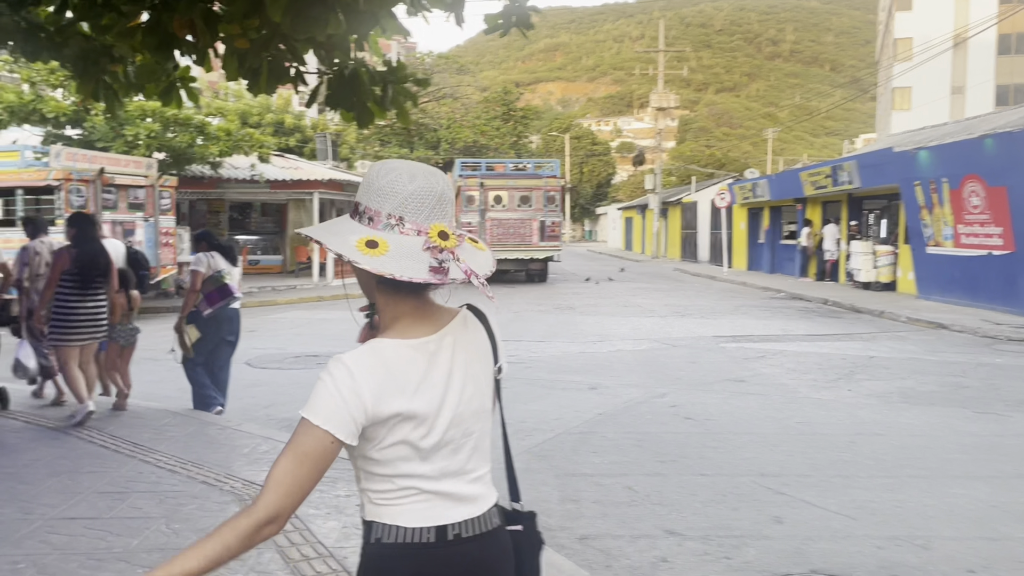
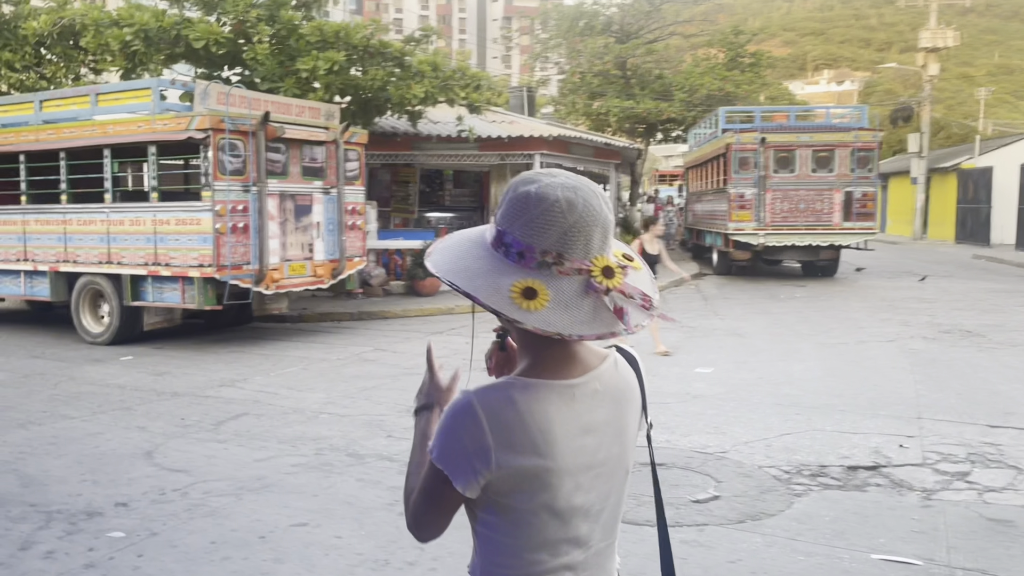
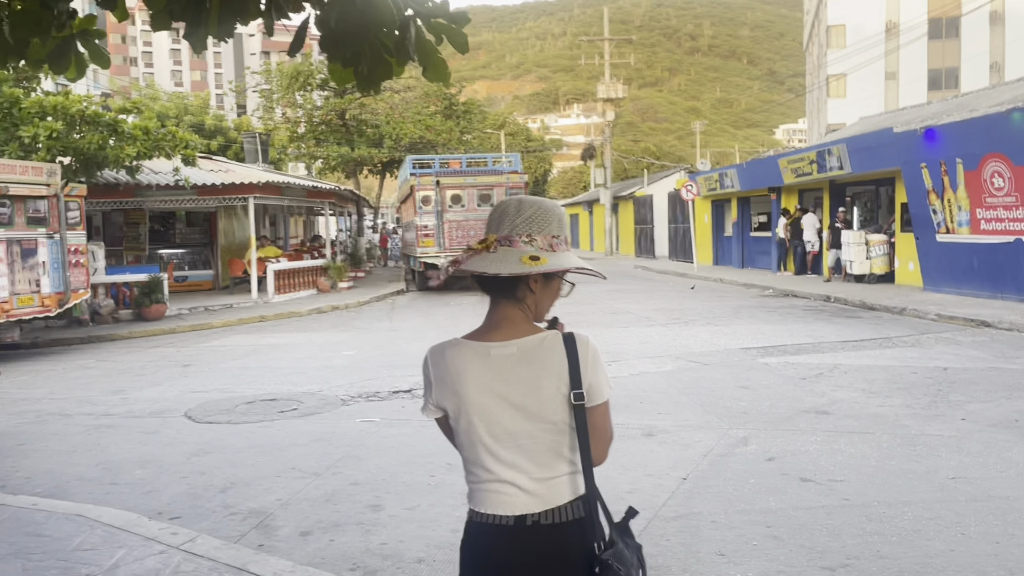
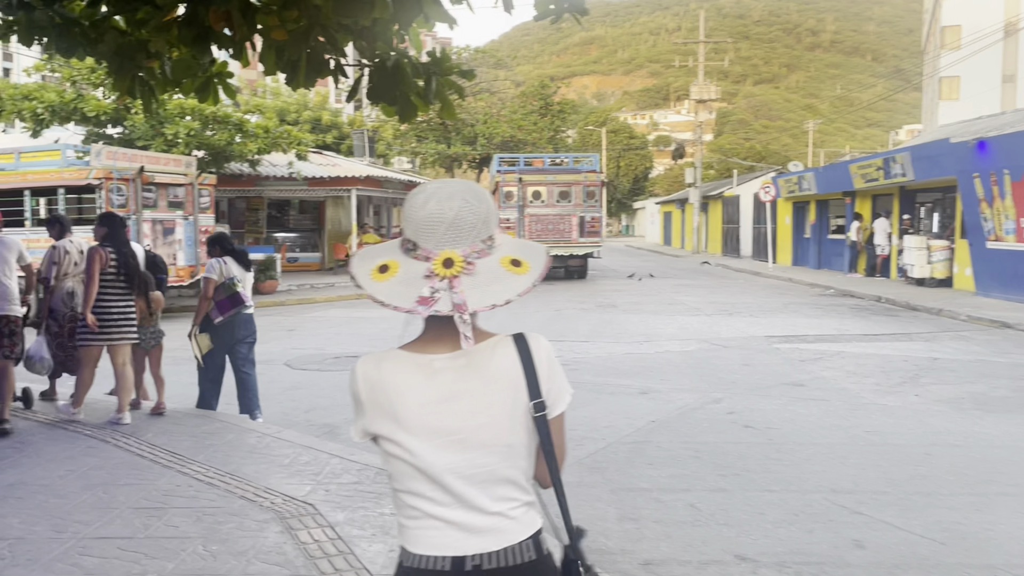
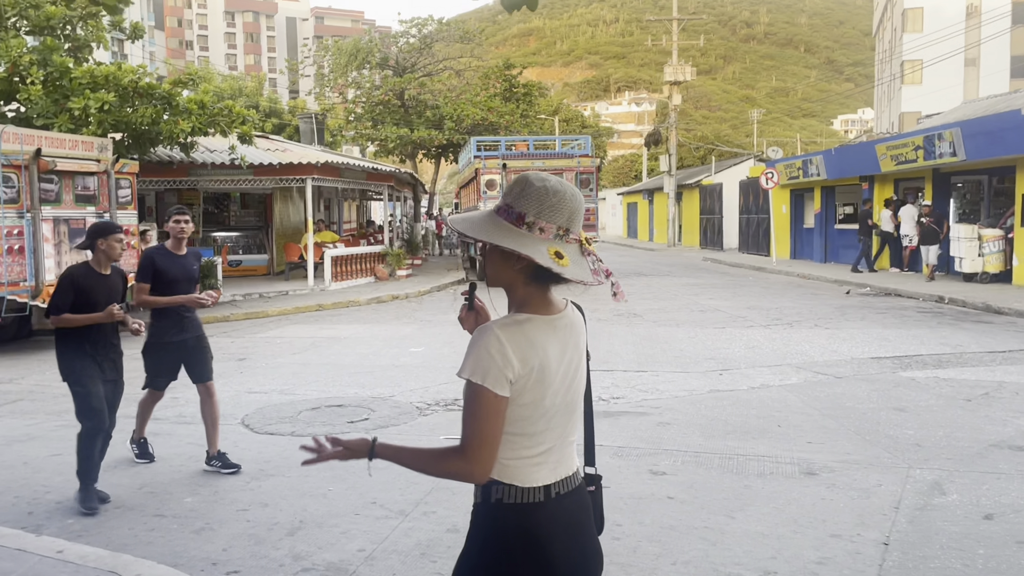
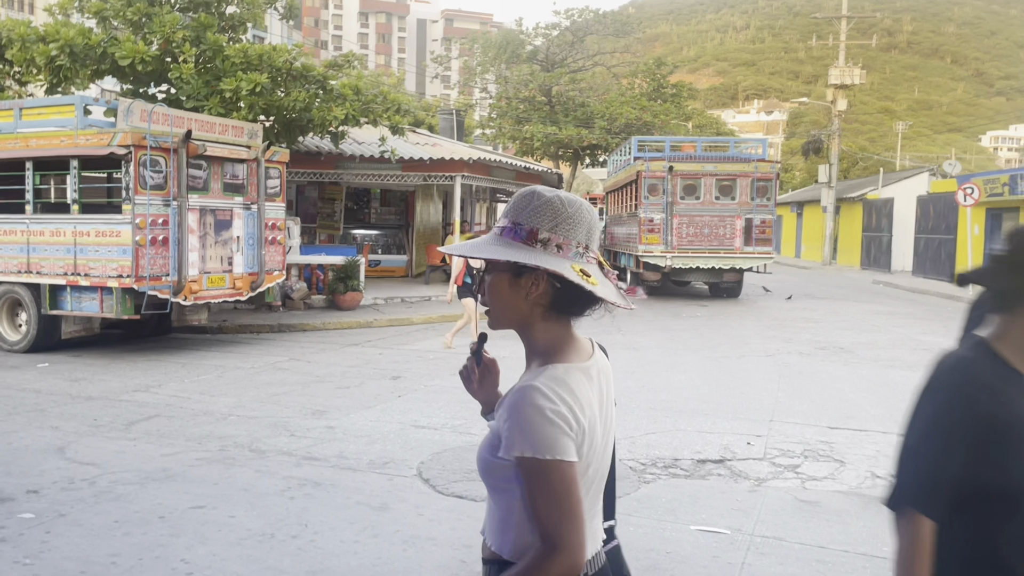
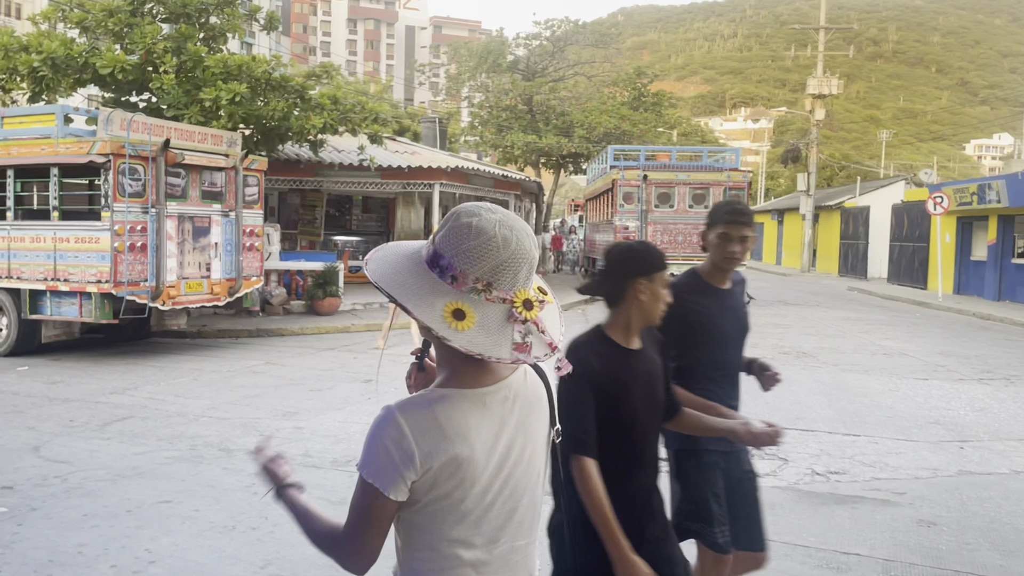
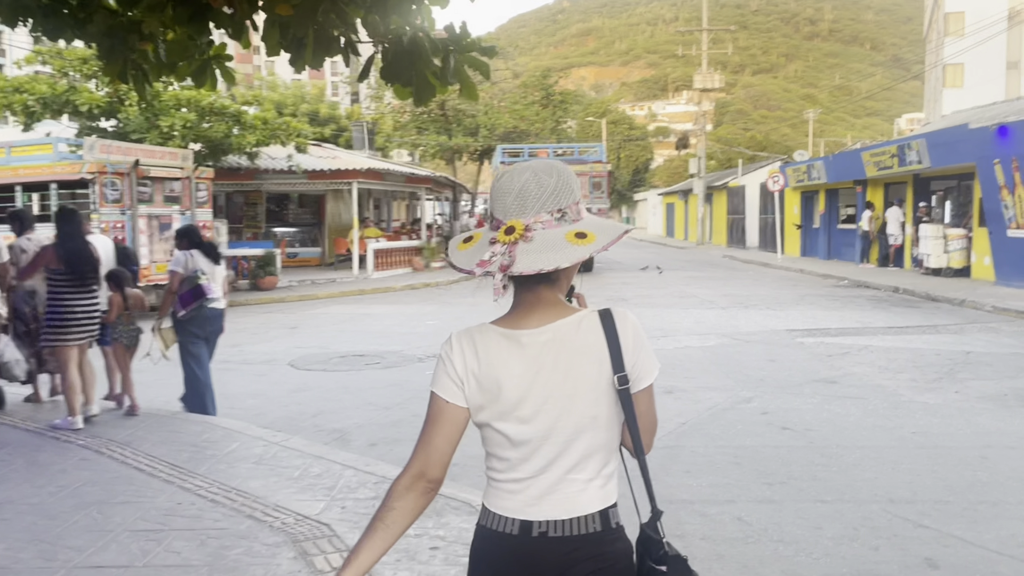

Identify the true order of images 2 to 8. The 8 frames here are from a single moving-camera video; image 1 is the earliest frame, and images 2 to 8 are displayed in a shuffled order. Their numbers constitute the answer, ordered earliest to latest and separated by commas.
4, 8, 3, 5, 7, 6, 2
